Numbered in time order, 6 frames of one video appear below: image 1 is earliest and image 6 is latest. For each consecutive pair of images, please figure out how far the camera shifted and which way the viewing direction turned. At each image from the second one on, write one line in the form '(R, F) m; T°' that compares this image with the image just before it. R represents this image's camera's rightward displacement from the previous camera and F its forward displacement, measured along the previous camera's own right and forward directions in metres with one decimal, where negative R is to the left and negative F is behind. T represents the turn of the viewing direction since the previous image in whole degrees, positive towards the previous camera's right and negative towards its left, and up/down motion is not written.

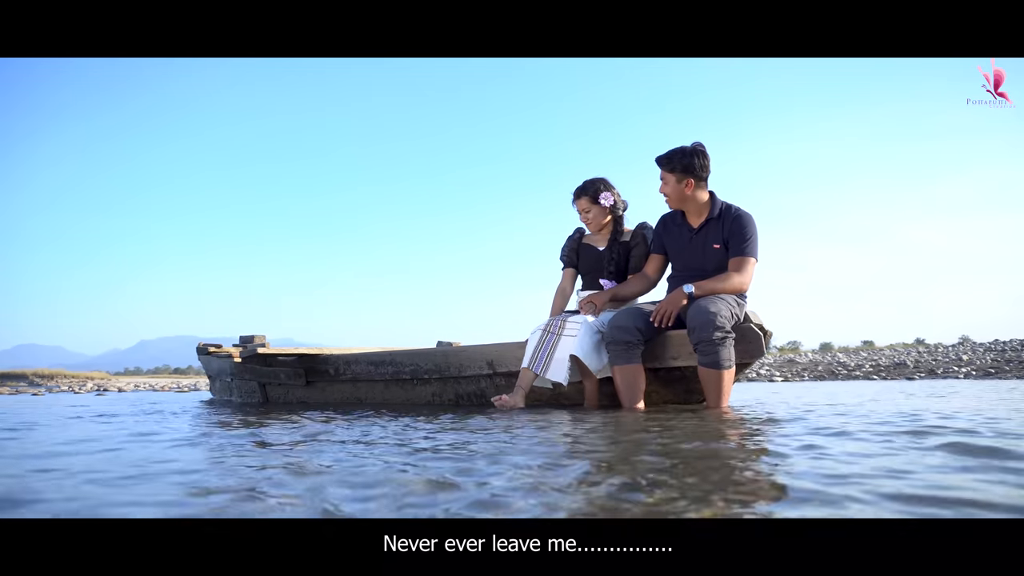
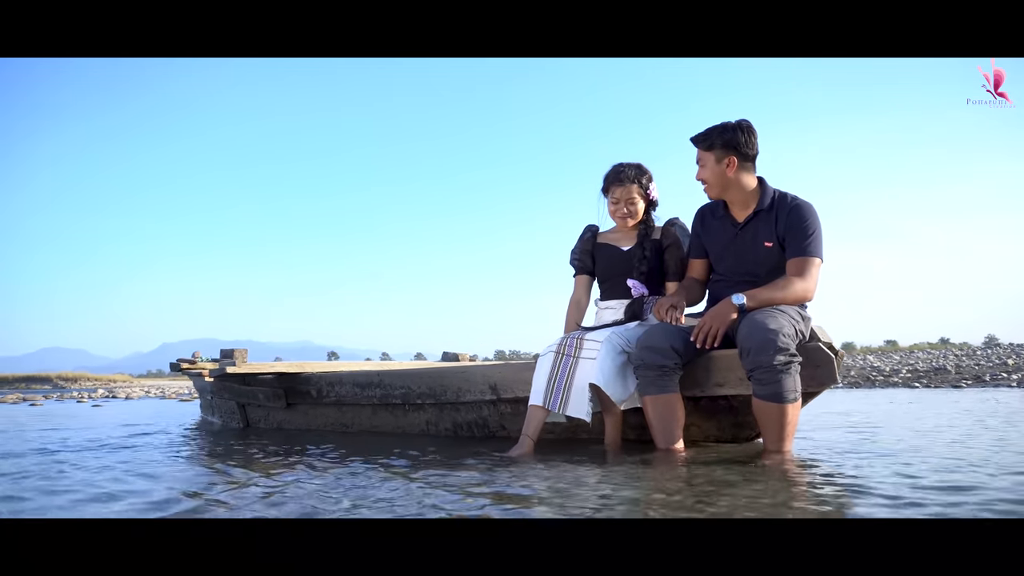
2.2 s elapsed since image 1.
(+0.1, +0.9) m; -1°
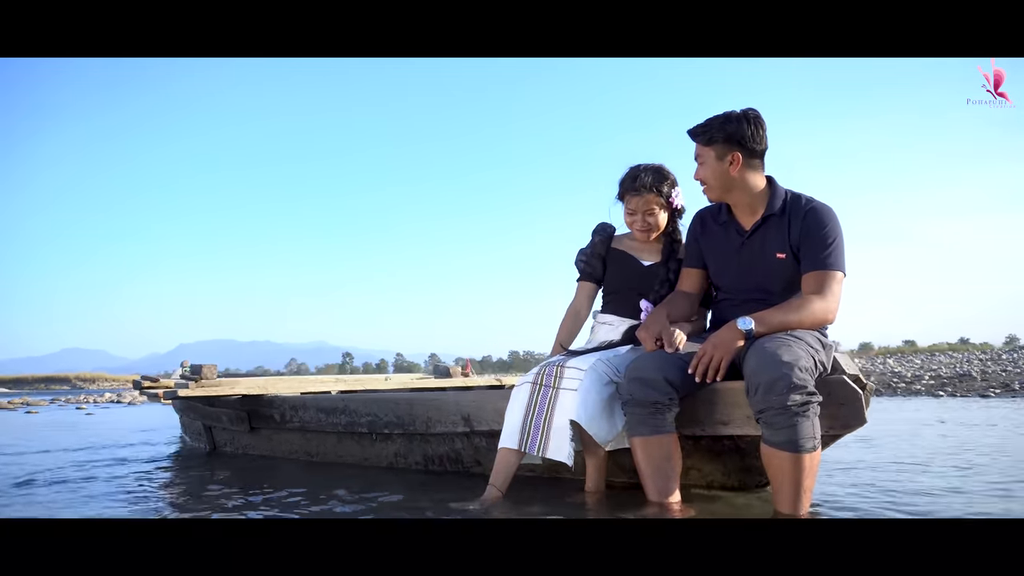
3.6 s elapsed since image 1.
(+0.2, +0.5) m; -1°
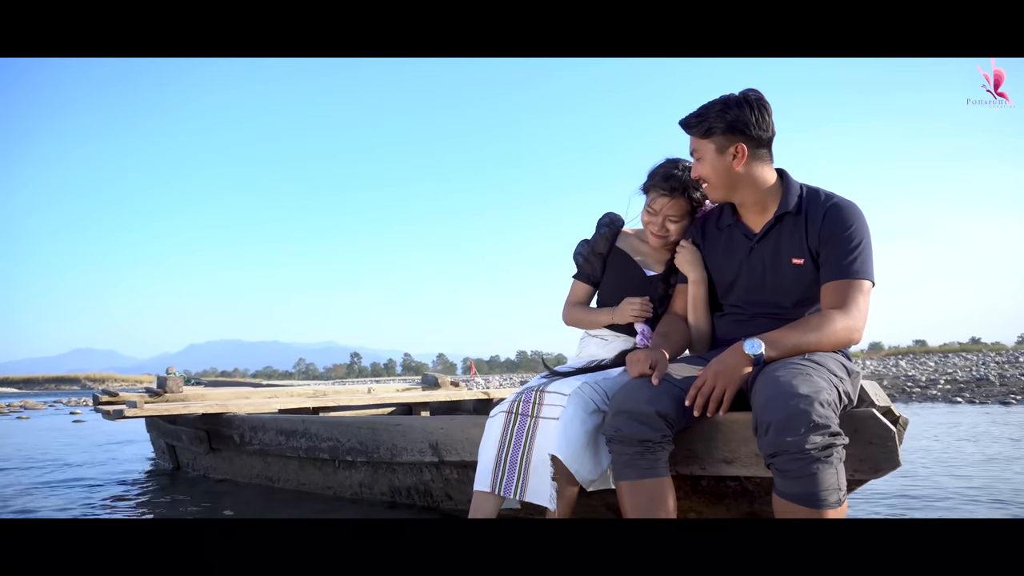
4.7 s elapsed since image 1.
(+0.2, +0.5) m; -1°
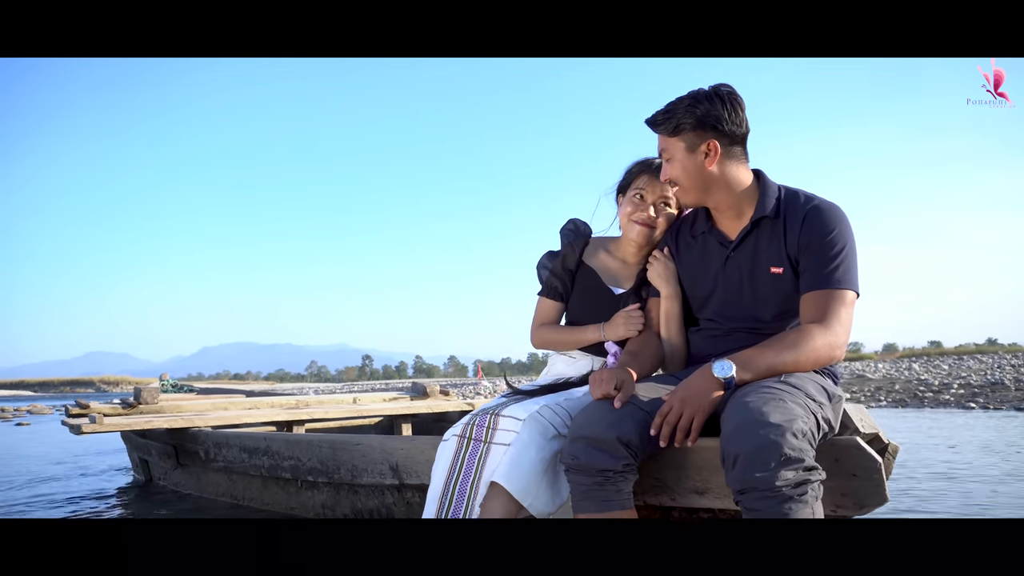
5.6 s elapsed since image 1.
(+0.2, +0.2) m; -1°
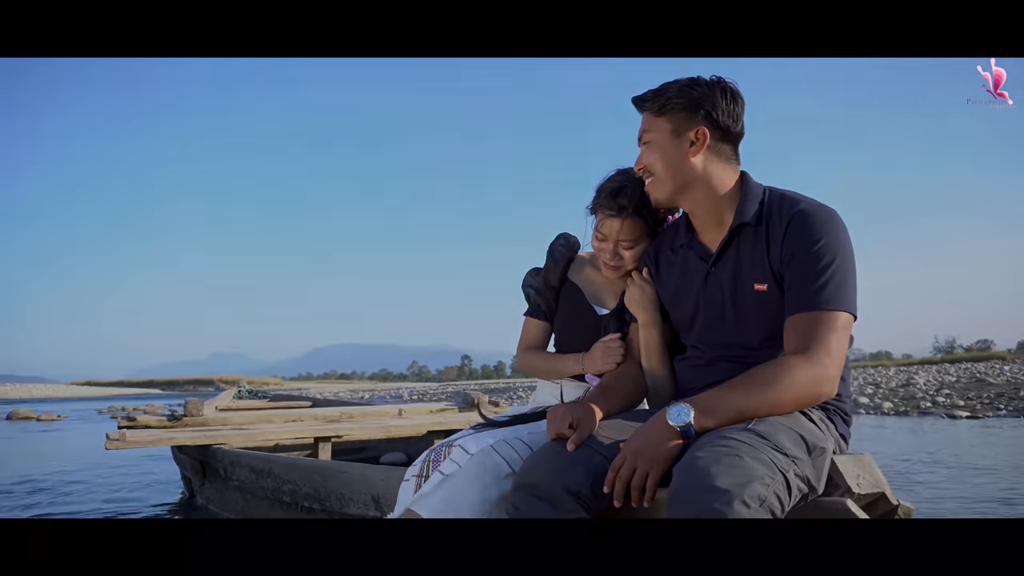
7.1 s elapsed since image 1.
(+0.4, +0.3) m; -8°
